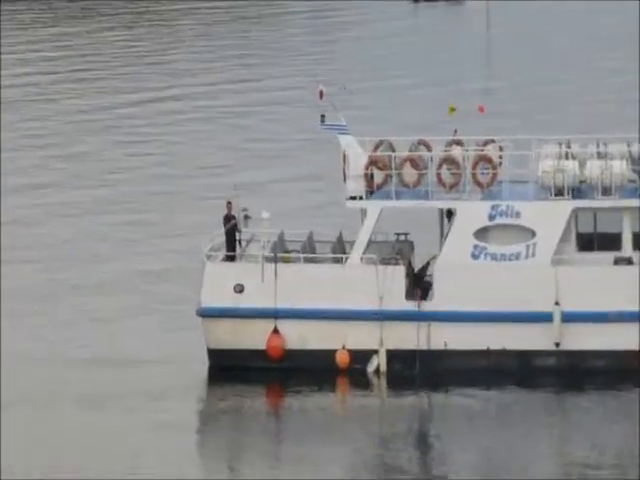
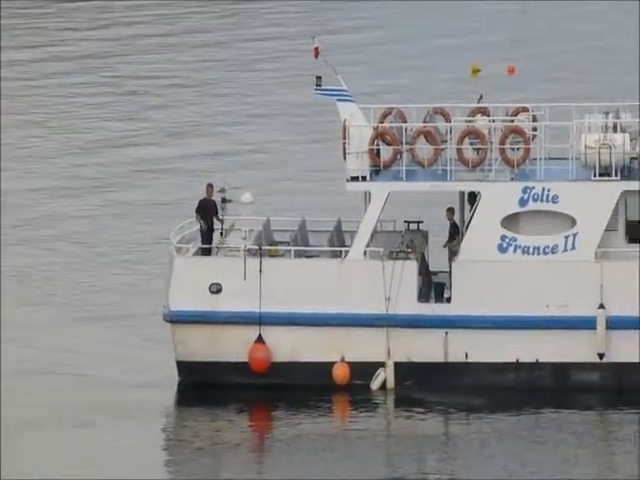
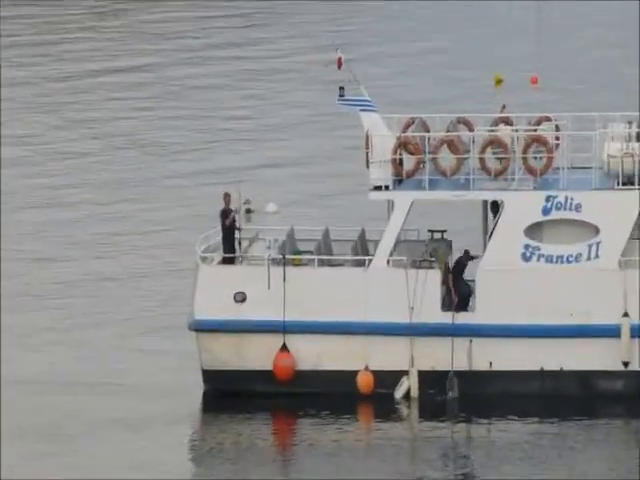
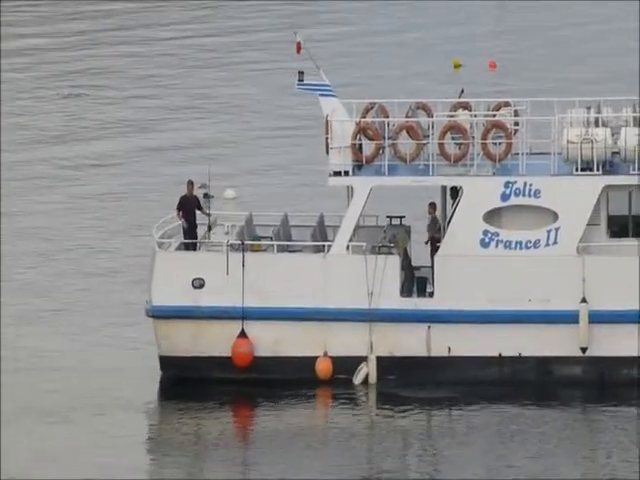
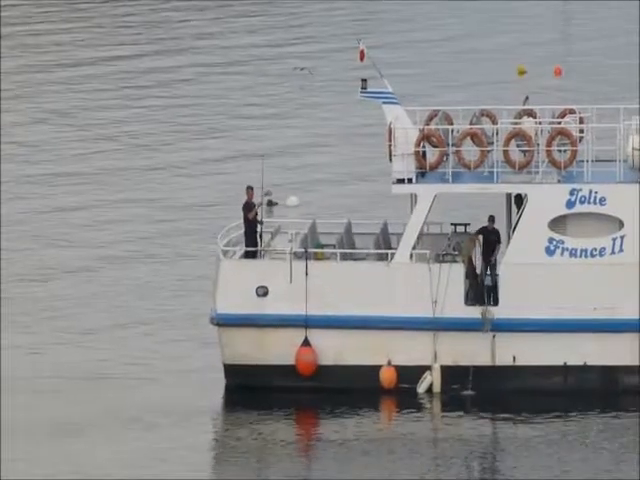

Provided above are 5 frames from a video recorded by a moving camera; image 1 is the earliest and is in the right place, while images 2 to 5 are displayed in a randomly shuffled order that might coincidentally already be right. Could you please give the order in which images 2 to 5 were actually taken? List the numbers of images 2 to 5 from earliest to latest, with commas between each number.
3, 5, 2, 4
